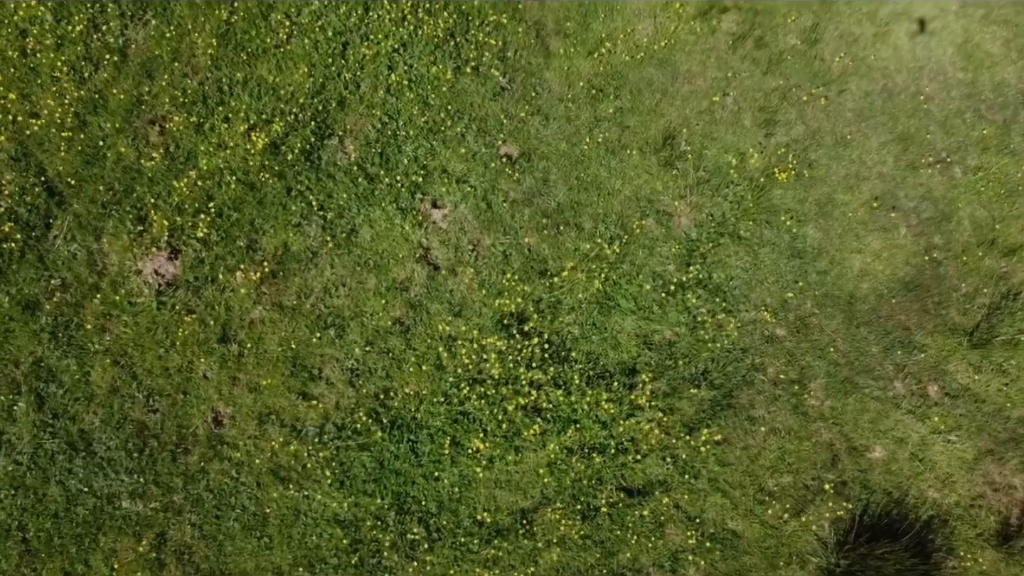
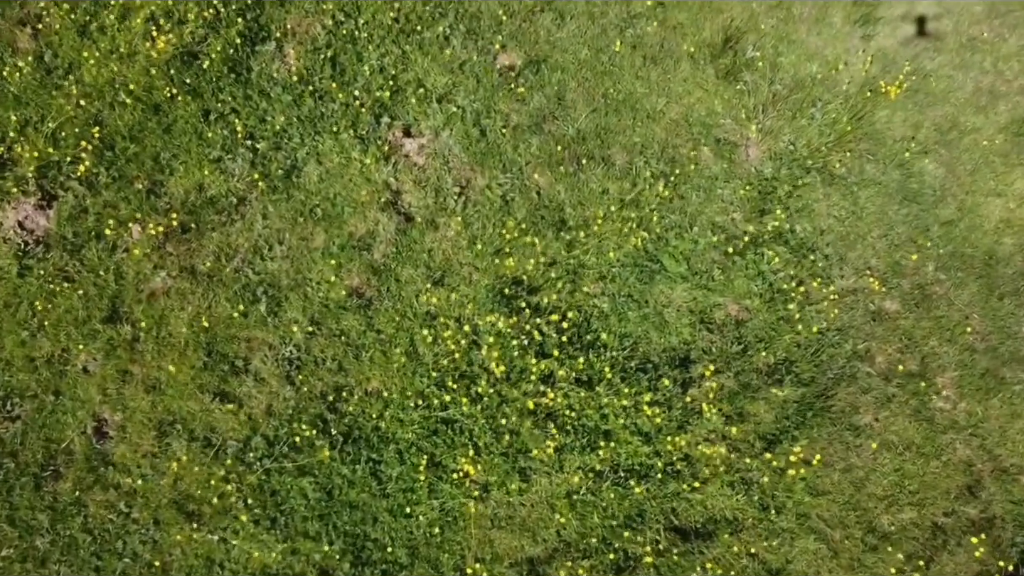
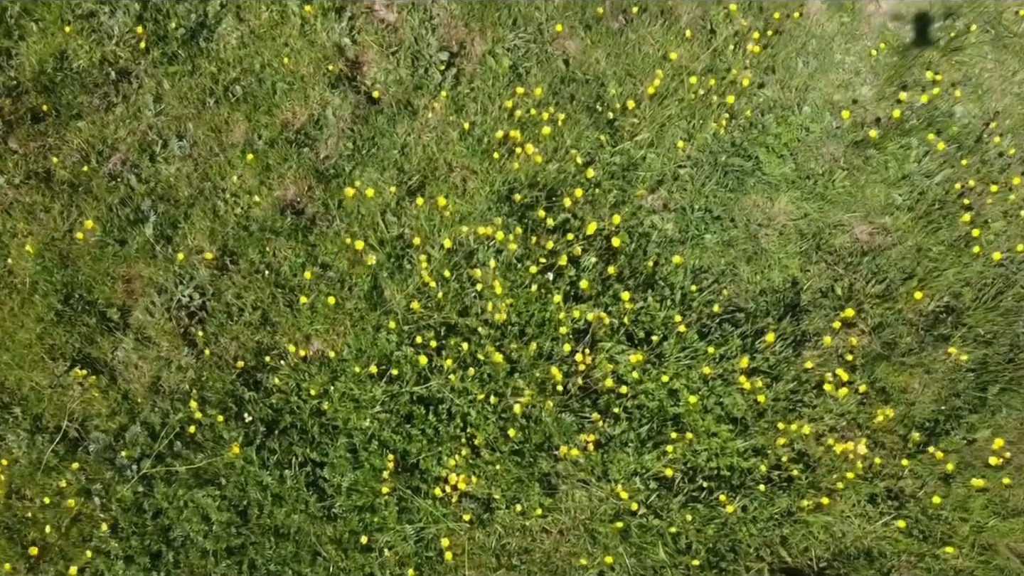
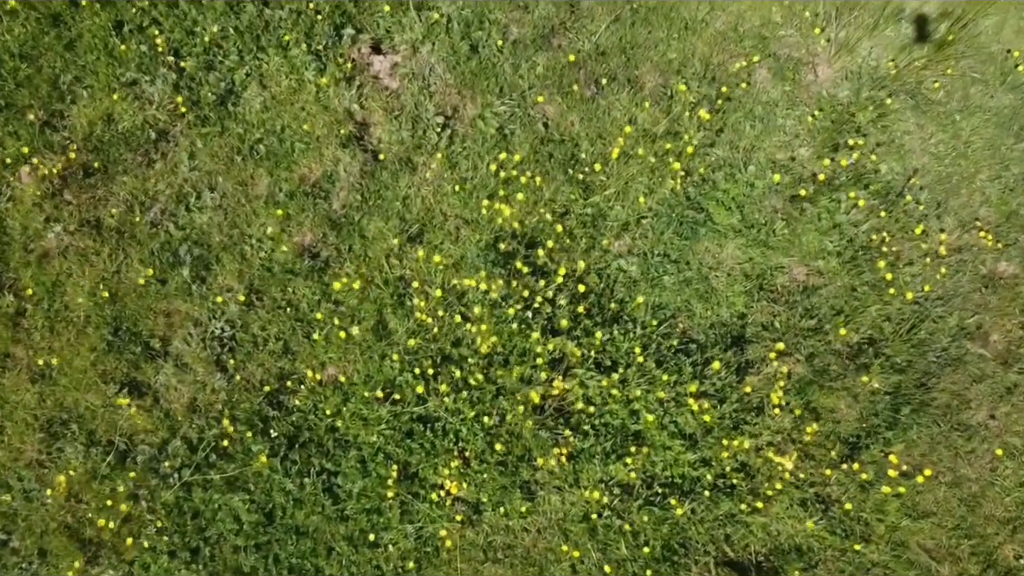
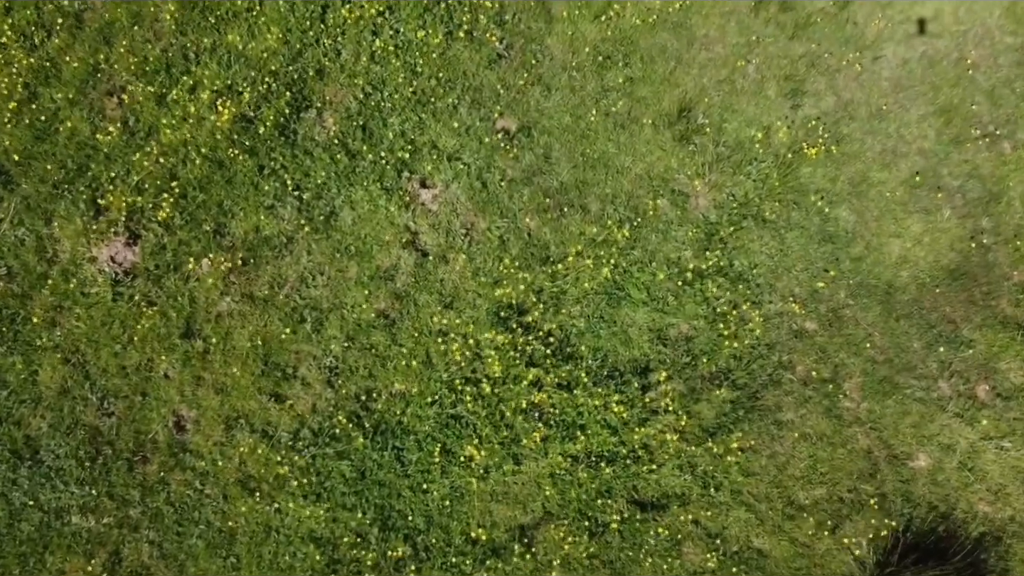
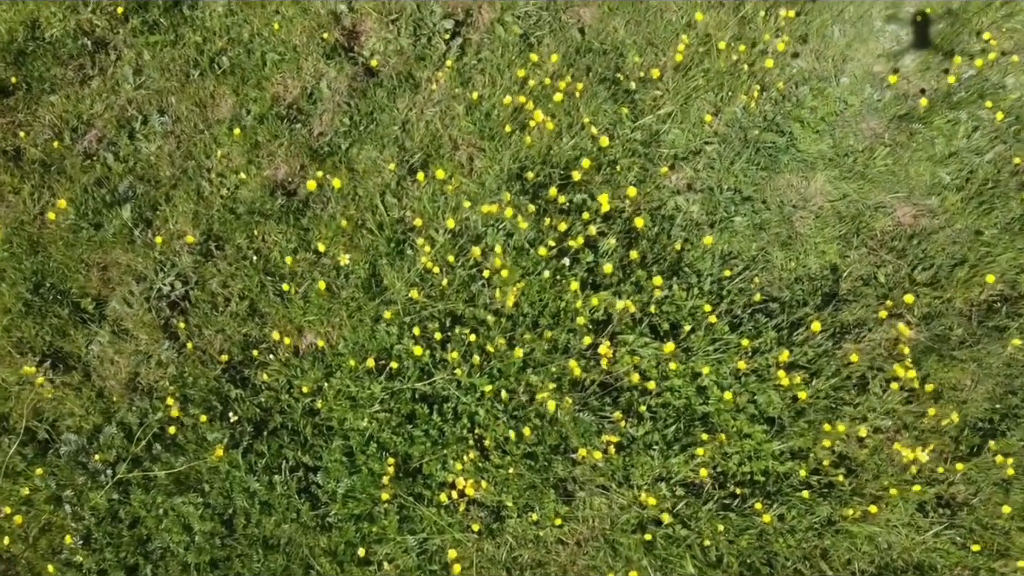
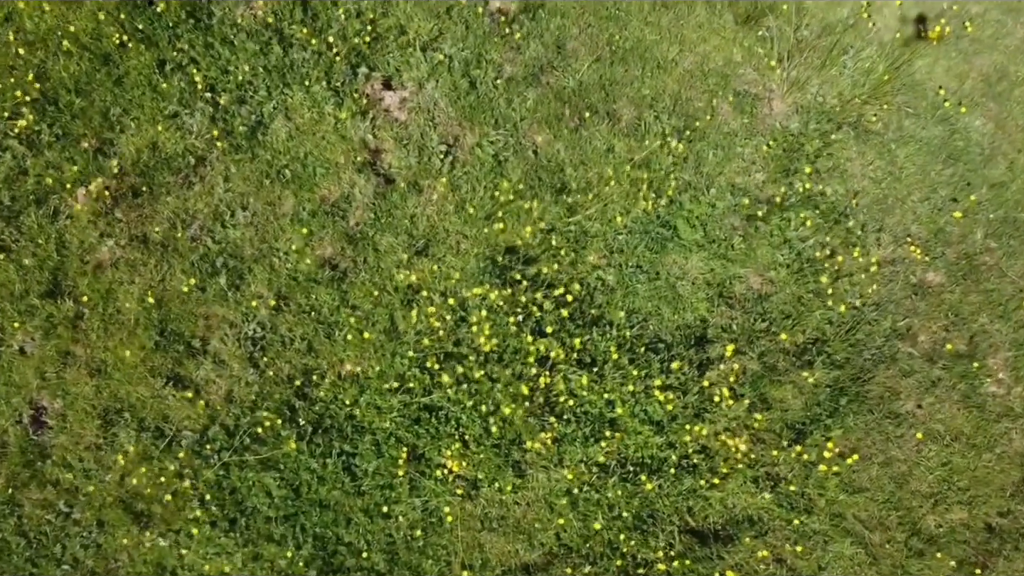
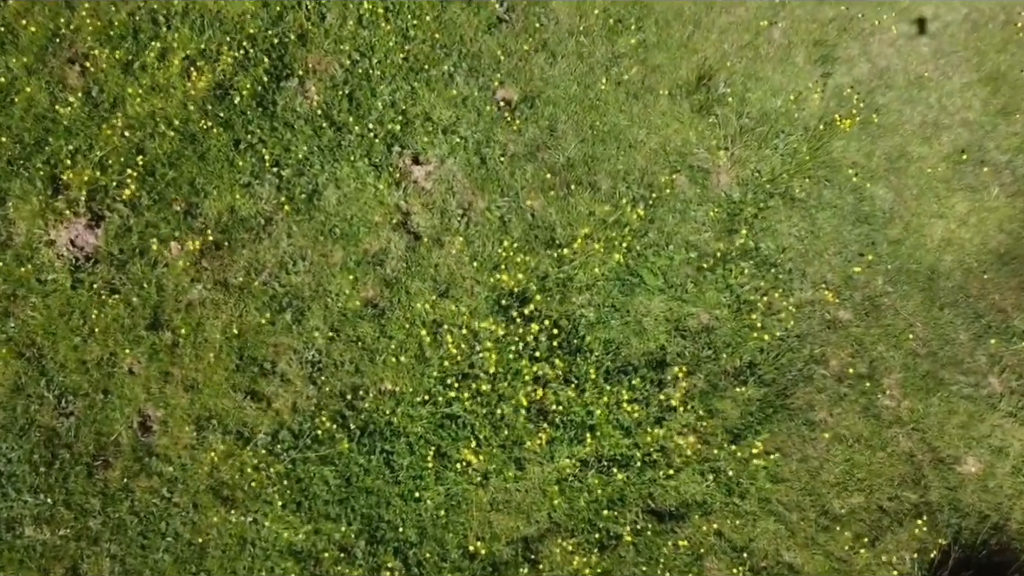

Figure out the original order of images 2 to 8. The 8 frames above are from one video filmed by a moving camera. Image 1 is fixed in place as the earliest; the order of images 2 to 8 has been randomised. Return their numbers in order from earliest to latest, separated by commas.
5, 8, 2, 7, 4, 3, 6
